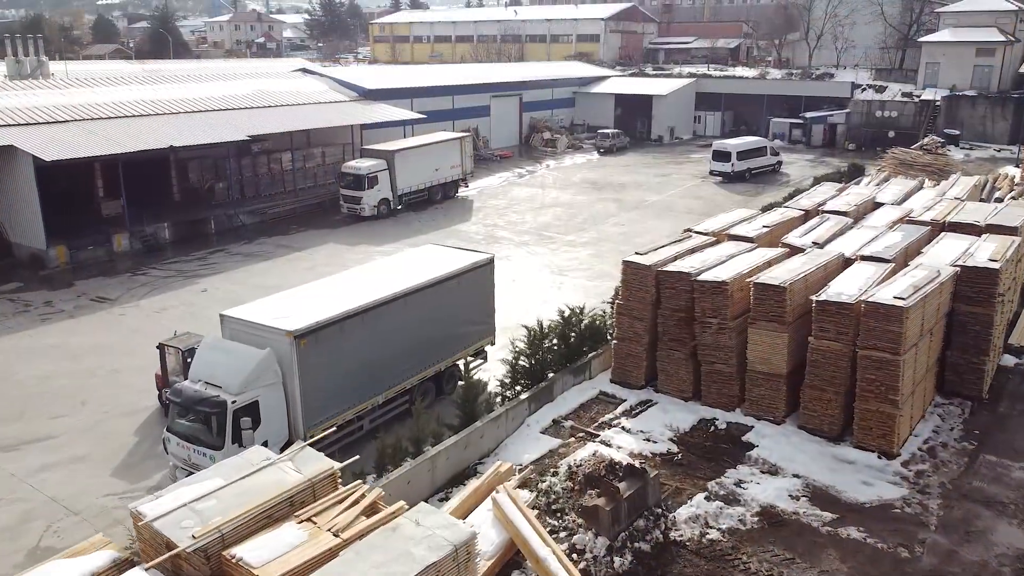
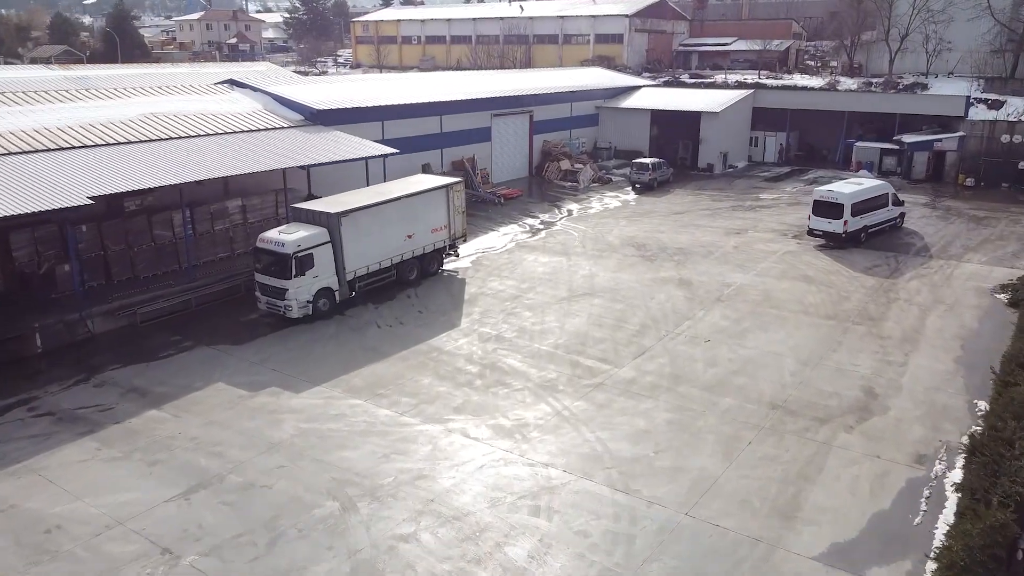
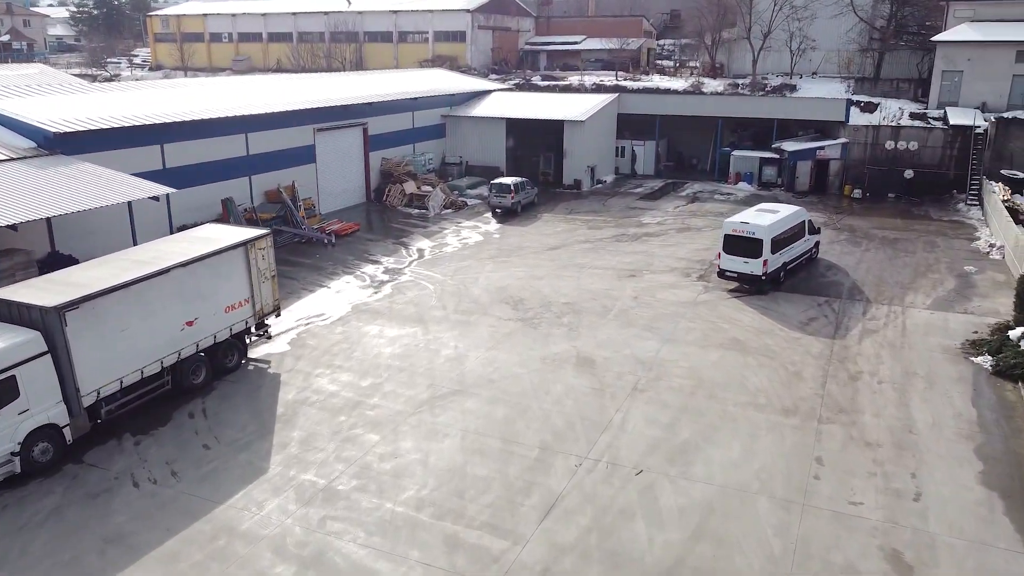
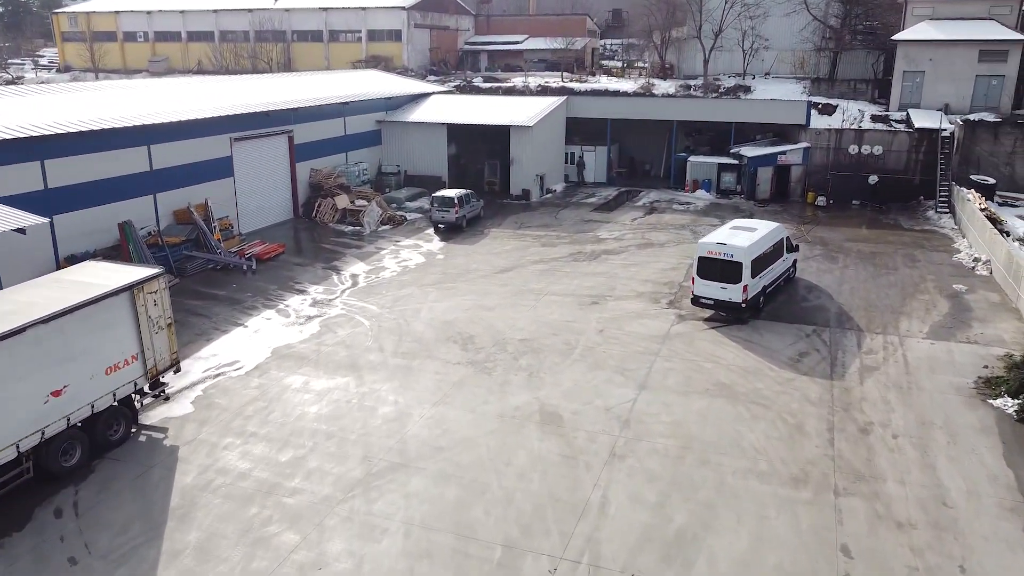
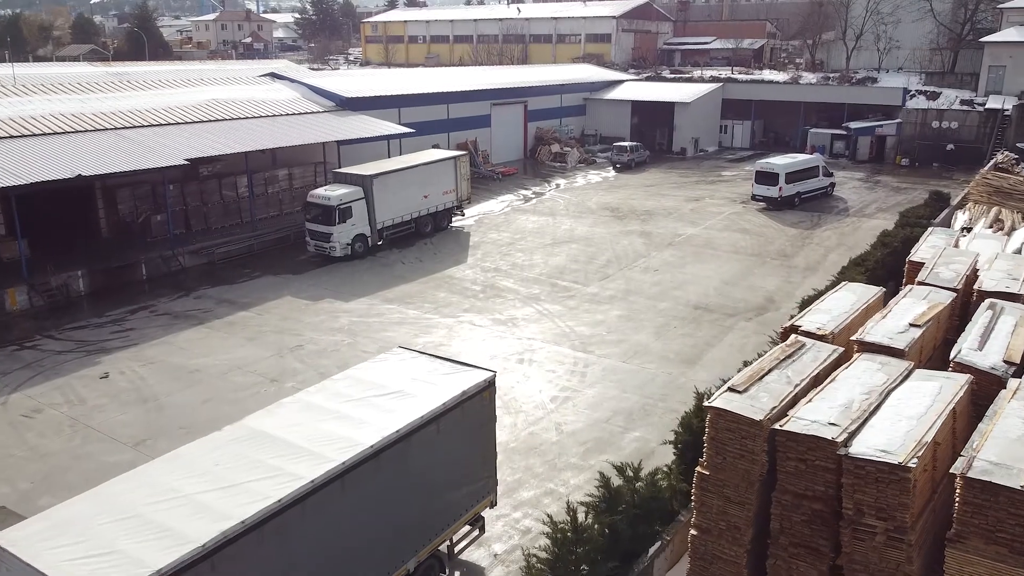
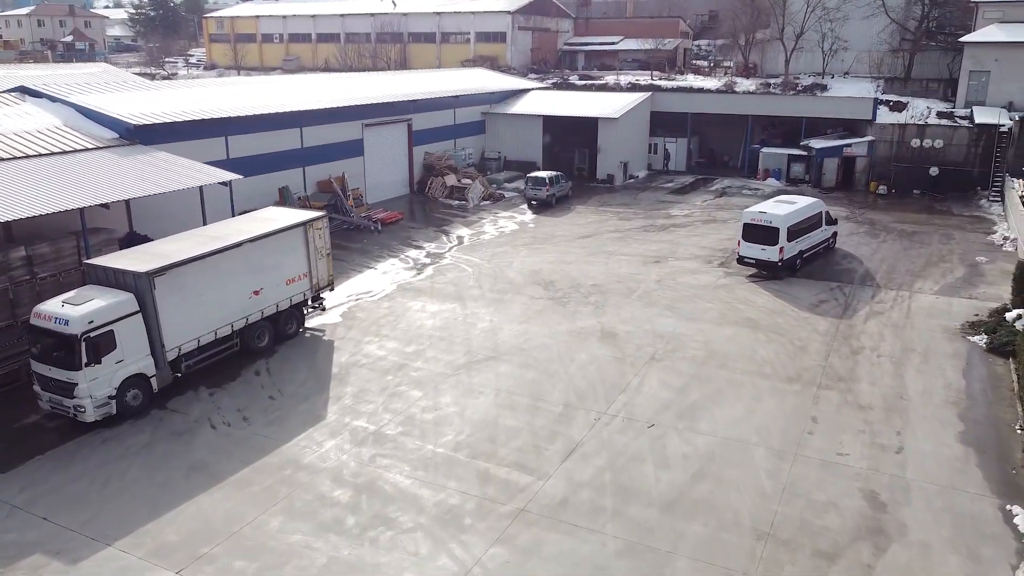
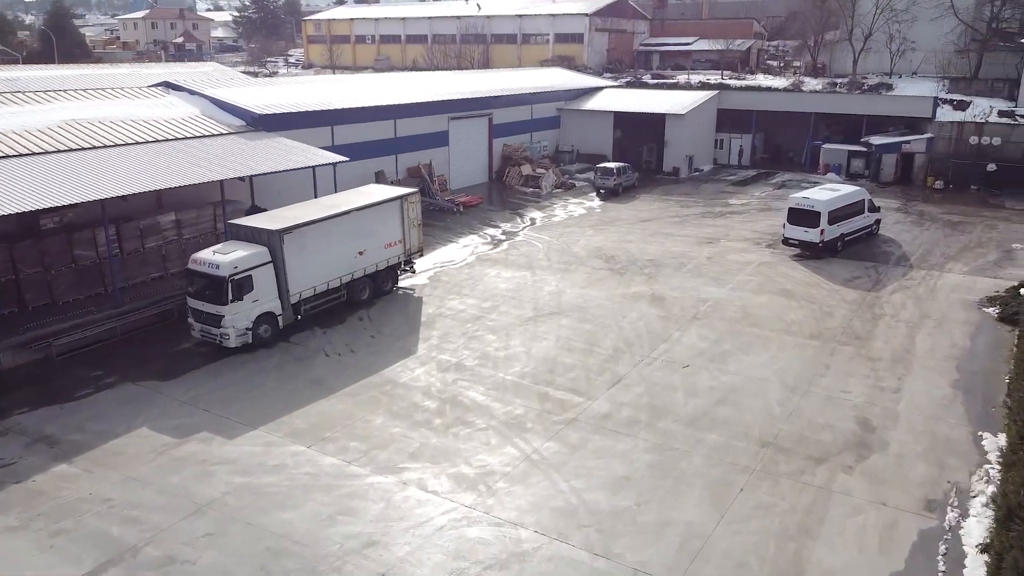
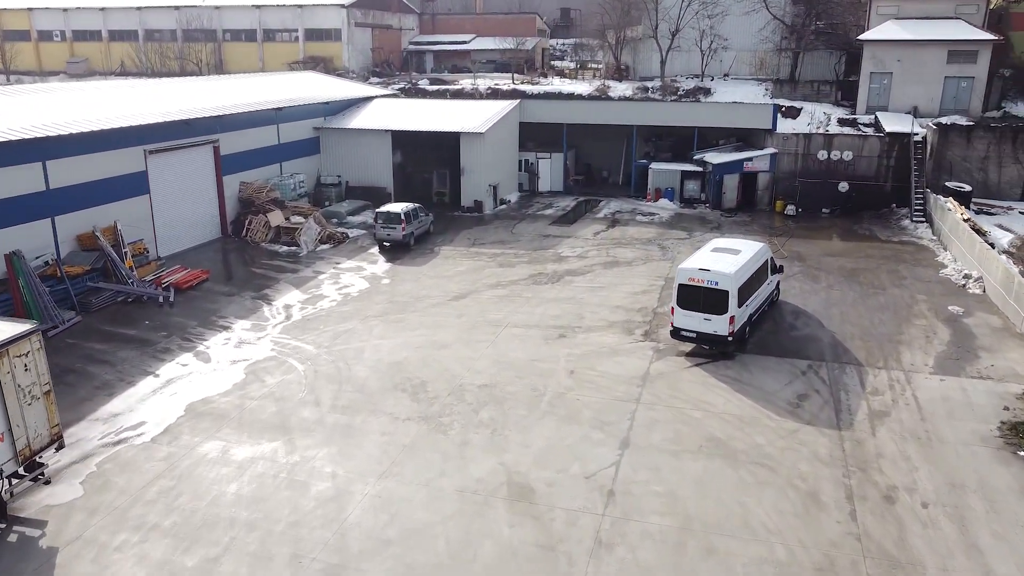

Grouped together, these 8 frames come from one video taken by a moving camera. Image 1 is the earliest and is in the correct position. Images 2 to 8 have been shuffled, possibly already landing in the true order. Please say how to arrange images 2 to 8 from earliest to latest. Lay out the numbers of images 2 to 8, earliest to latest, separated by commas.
5, 2, 7, 6, 3, 4, 8
